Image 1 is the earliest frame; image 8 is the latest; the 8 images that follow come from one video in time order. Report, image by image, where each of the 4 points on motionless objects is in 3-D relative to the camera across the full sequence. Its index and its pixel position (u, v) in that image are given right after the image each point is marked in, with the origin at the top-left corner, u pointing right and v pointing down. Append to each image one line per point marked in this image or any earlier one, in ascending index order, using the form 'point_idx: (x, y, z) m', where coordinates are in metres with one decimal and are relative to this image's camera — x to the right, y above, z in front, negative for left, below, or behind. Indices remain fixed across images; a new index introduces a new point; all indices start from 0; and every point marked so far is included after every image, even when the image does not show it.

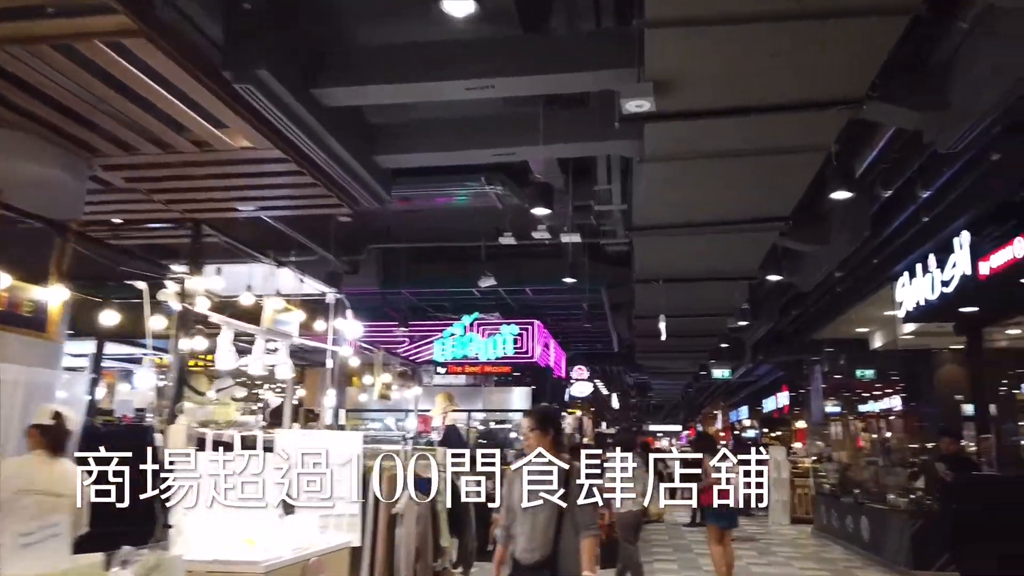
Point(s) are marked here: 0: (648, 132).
0: (+0.8, +0.9, +4.4) m
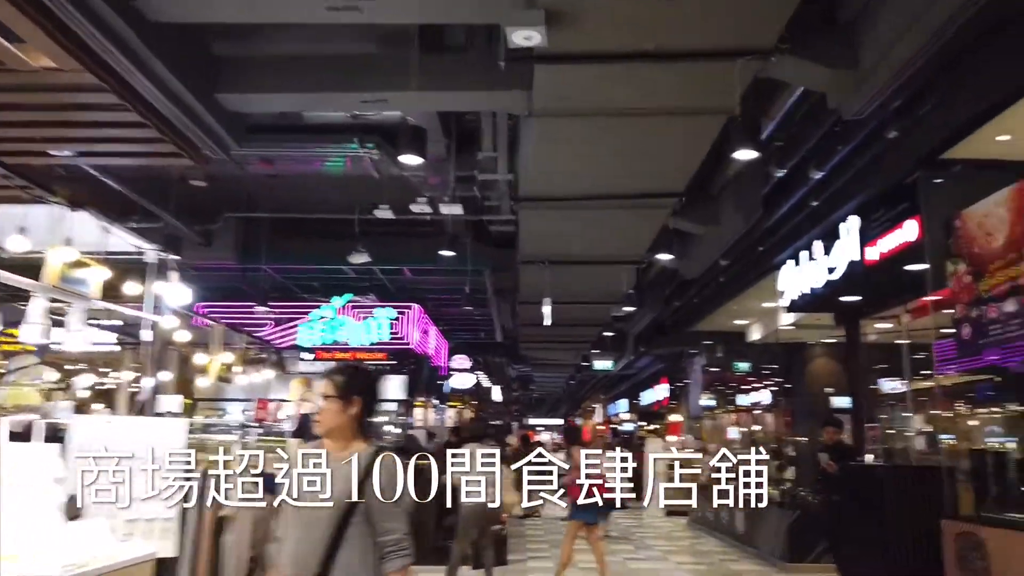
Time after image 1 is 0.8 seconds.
0: (+0.1, +1.1, +3.9) m
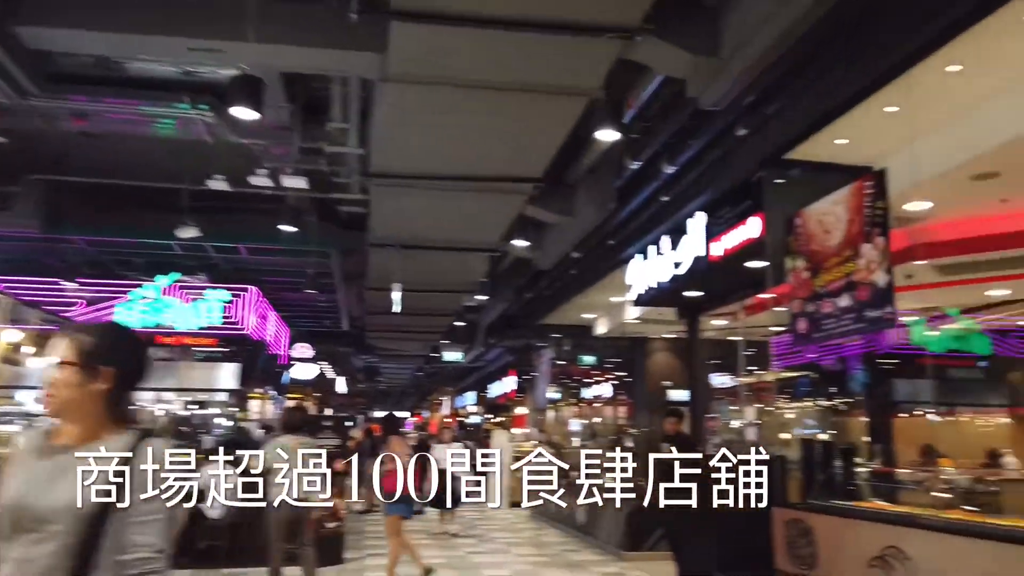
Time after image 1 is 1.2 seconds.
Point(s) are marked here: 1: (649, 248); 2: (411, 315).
0: (-0.6, +1.2, +3.6) m
1: (+1.3, +0.4, +6.9) m
2: (-1.3, -0.4, +10.1) m
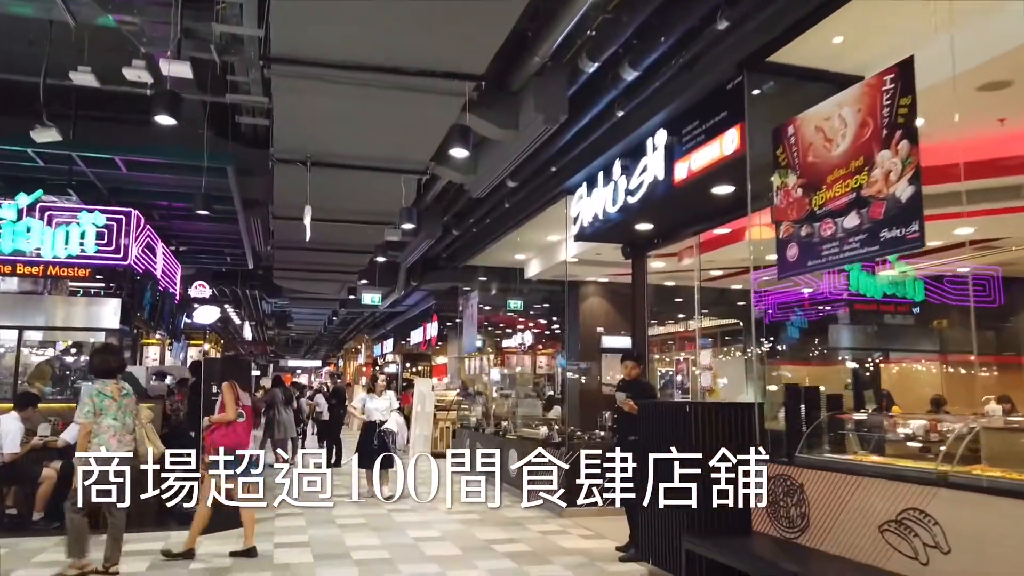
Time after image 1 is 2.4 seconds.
0: (-0.7, +1.5, +2.6) m
1: (+0.7, +0.9, +6.2) m
2: (-2.2, +0.5, +9.1) m
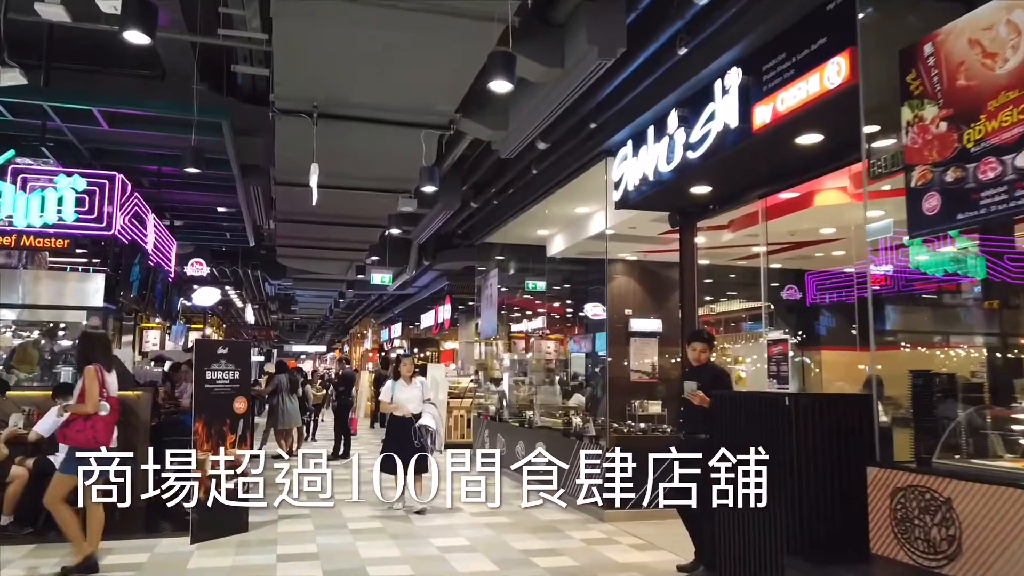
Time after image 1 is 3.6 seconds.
0: (-0.5, +1.7, +1.8) m
1: (+1.0, +1.1, +5.4) m
2: (-2.0, +0.7, +8.3) m
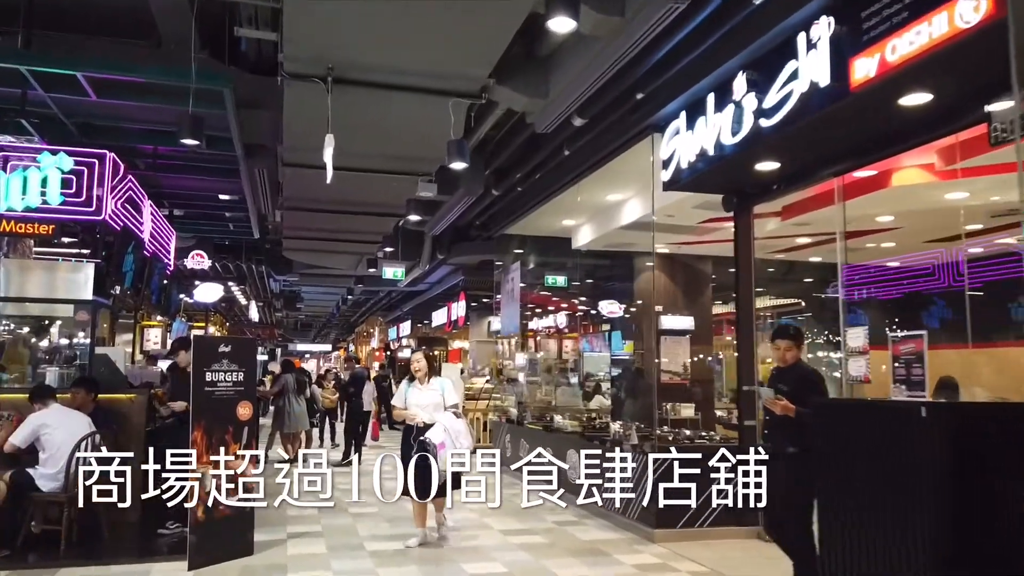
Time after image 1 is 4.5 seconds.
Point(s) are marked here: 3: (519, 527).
0: (-0.3, +1.7, +1.1) m
1: (+1.2, +1.2, +4.7) m
2: (-1.7, +0.8, +7.7) m
3: (0.0, -1.8, +5.6) m
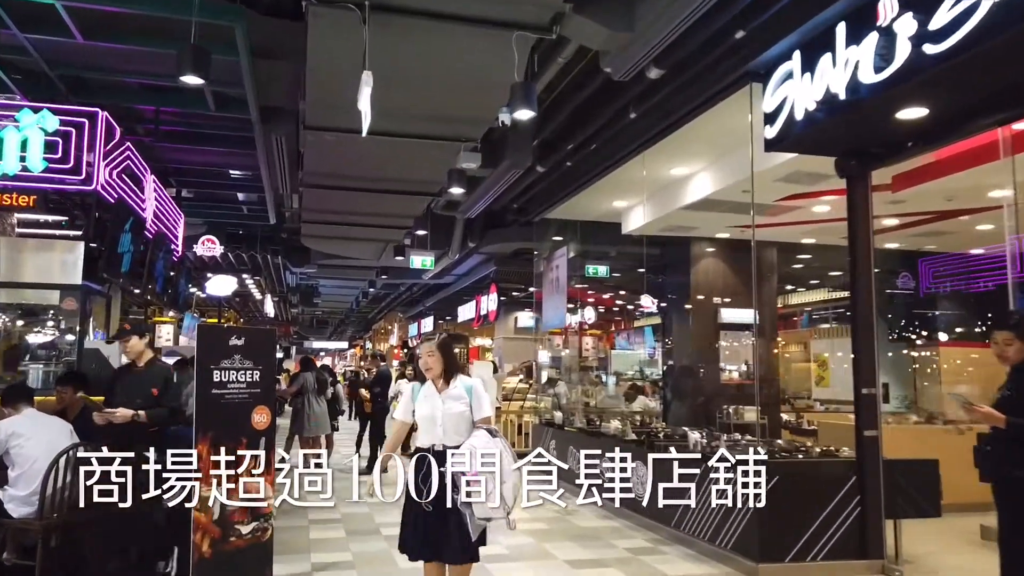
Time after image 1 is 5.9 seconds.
0: (+0.1, +1.8, +0.2) m
1: (+1.6, +1.3, +3.8) m
2: (-1.3, +0.9, +6.8) m
3: (+0.5, -1.7, +4.7) m
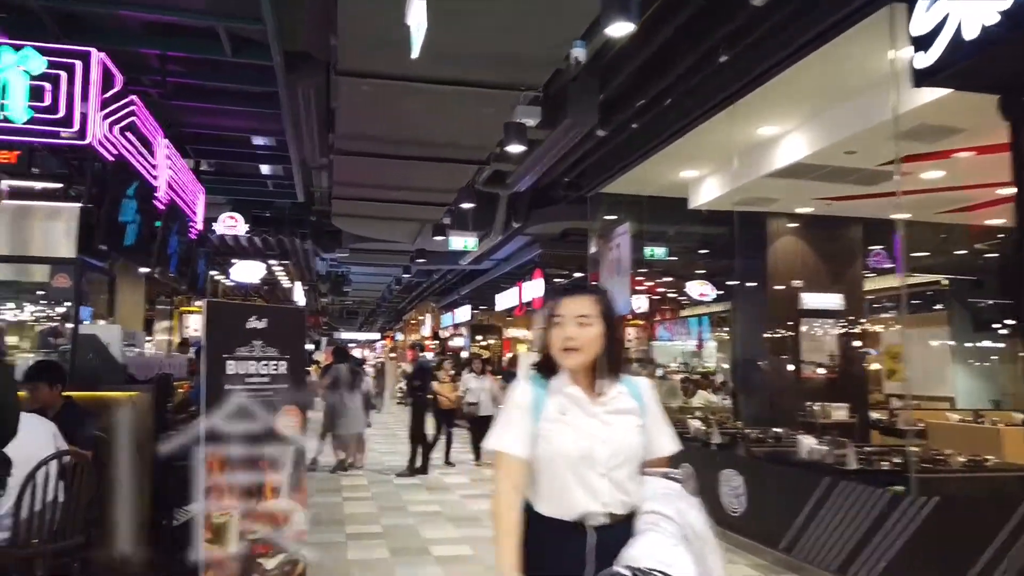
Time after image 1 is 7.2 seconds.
0: (+0.3, +1.9, -0.6) m
1: (+2.0, +1.4, +2.9) m
2: (-0.8, +1.0, +6.0) m
3: (+0.9, -1.5, +3.8) m
